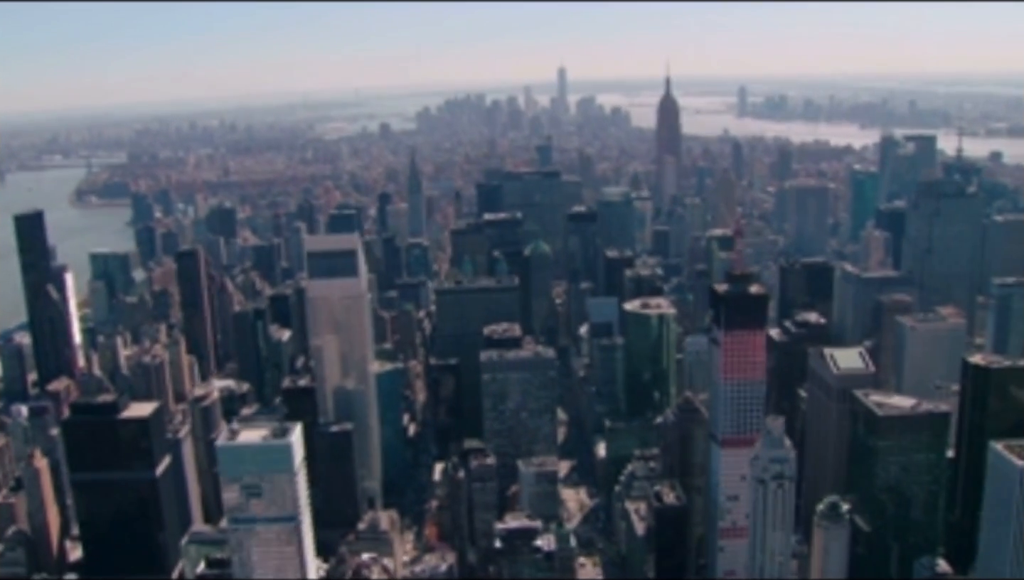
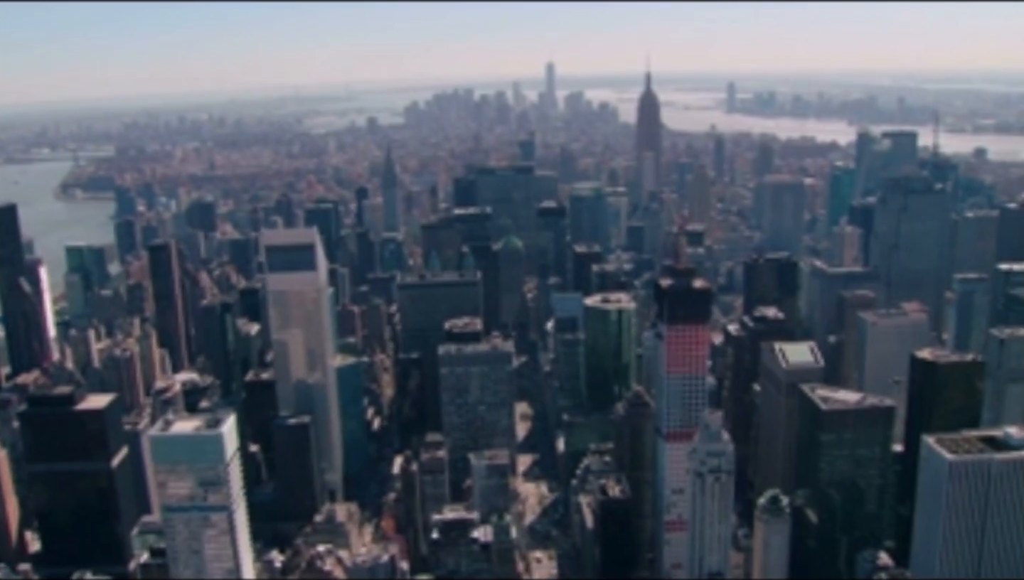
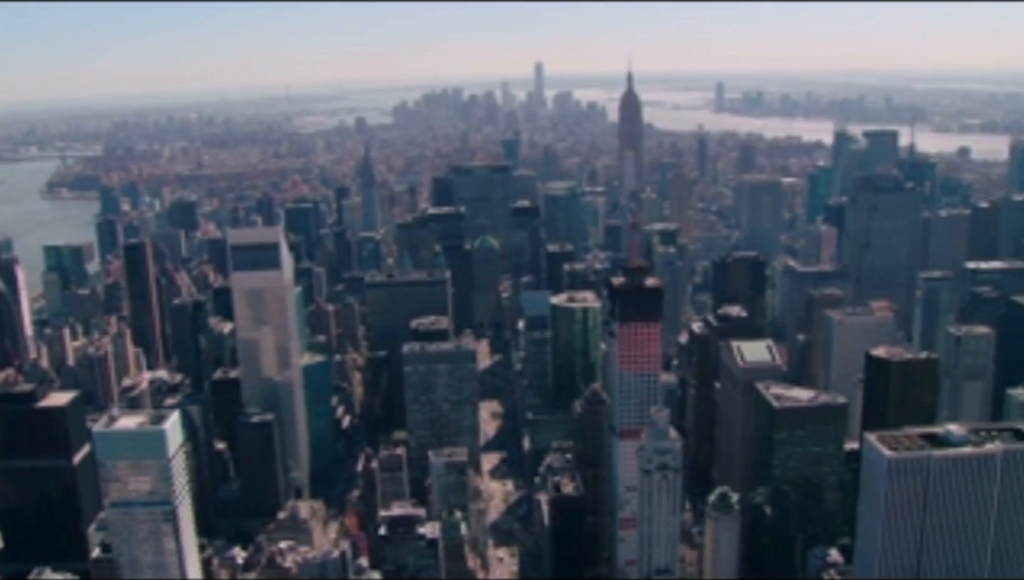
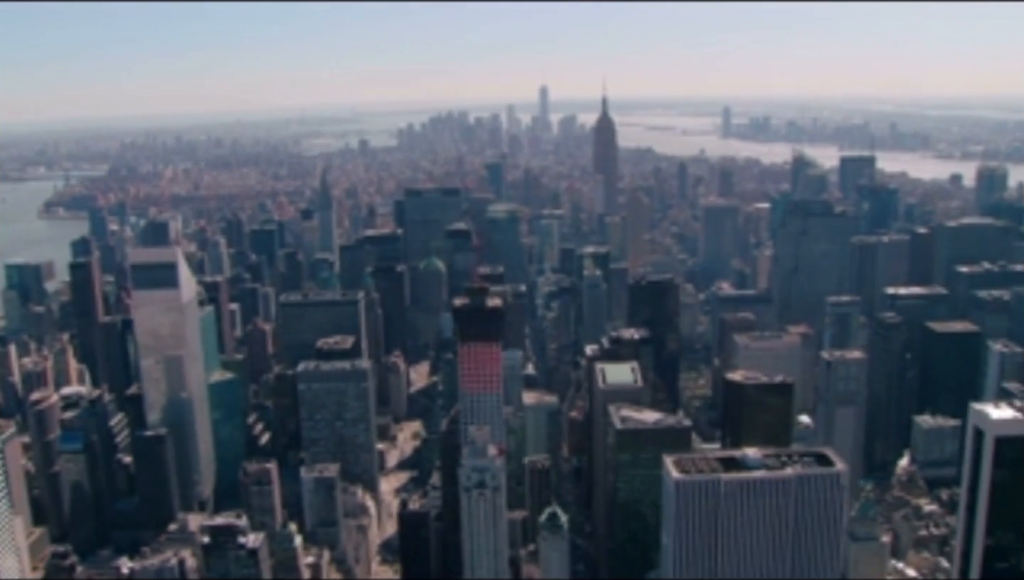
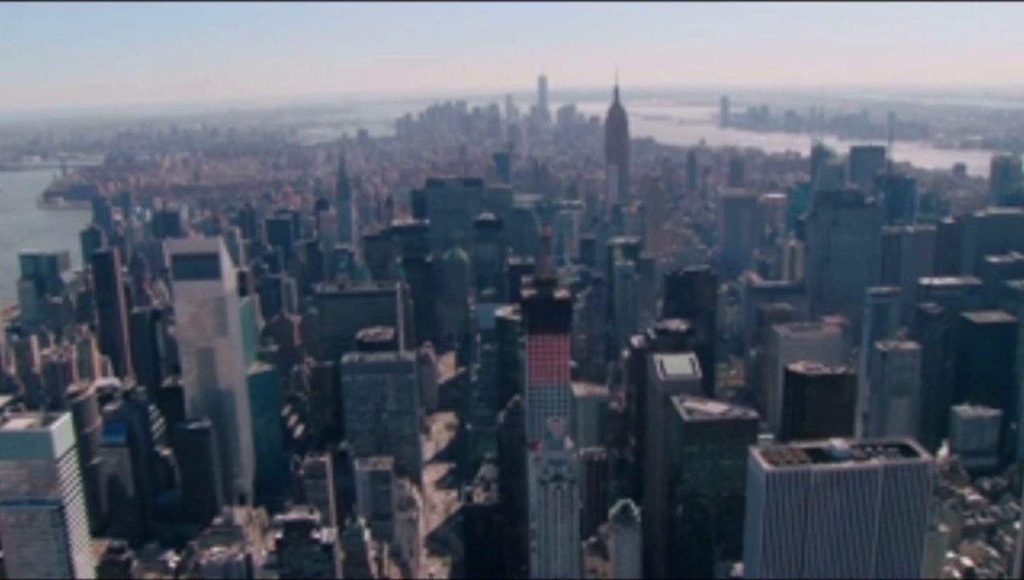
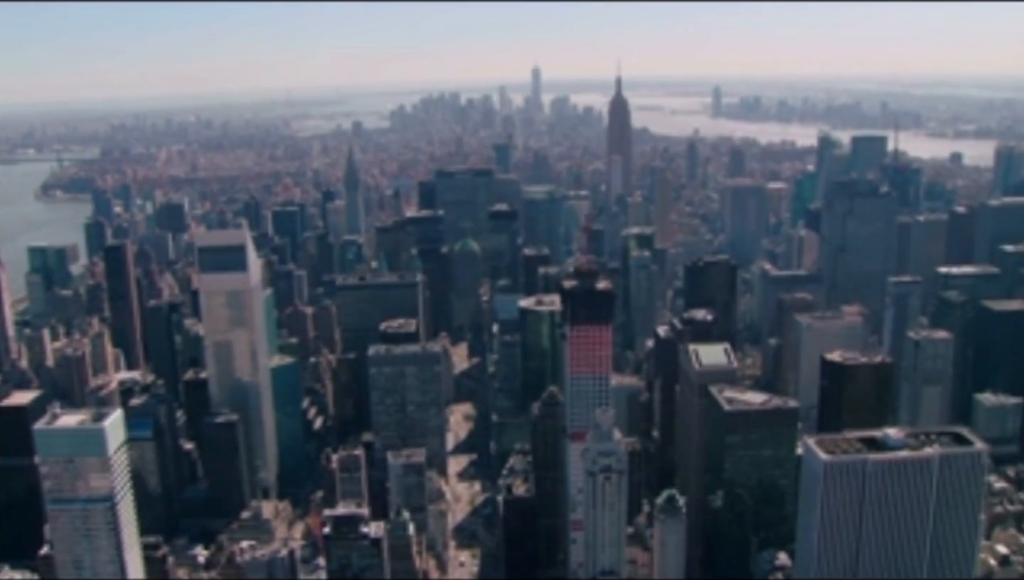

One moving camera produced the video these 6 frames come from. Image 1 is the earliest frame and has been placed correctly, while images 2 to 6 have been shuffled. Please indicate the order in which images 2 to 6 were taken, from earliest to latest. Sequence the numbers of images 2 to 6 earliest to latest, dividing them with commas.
2, 3, 6, 5, 4
